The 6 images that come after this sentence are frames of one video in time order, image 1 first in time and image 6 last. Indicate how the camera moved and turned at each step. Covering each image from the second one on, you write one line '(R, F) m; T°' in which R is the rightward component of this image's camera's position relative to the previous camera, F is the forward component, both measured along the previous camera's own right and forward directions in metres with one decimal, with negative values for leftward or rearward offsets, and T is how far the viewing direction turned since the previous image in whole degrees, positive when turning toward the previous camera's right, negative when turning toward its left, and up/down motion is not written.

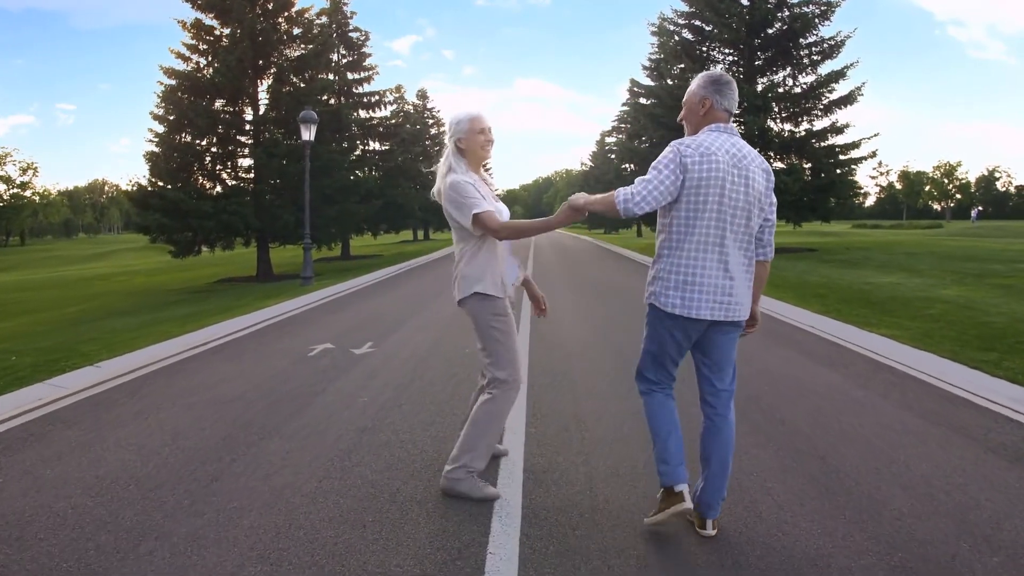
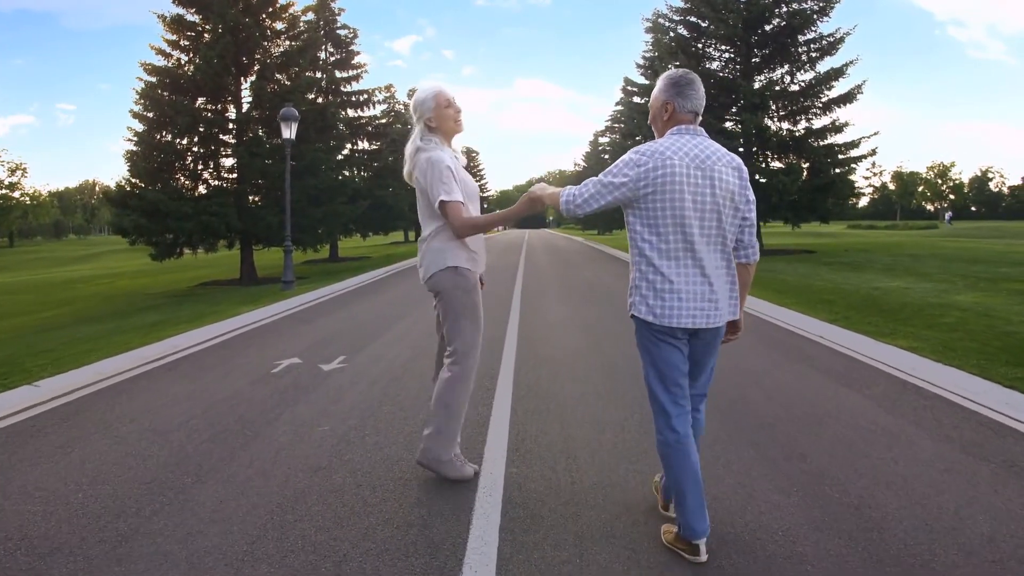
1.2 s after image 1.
(+0.1, +0.8) m; 0°
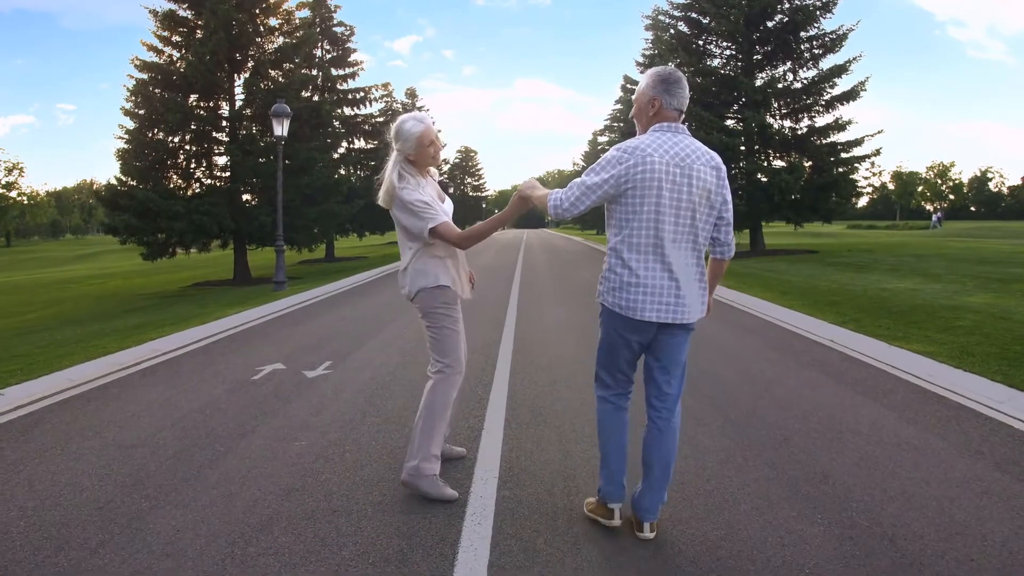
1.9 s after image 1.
(0.0, +0.5) m; 0°
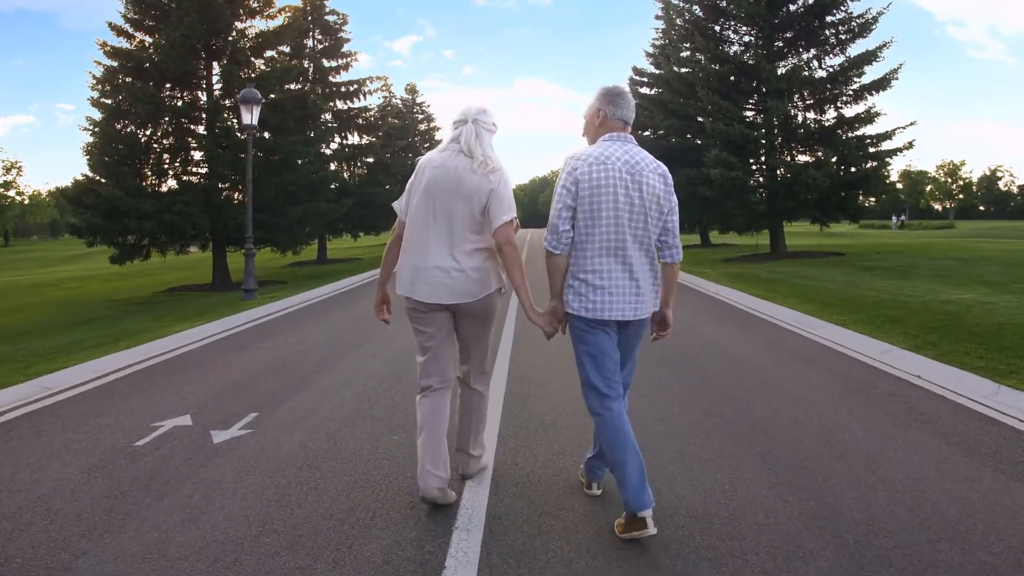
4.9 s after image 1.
(+0.1, +2.2) m; 0°
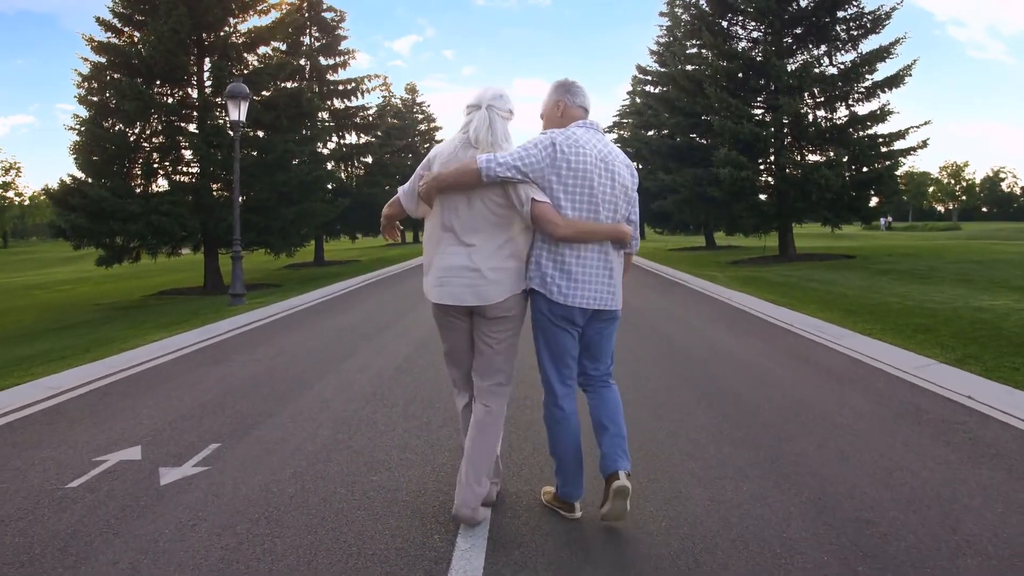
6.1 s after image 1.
(0.0, +0.8) m; 0°
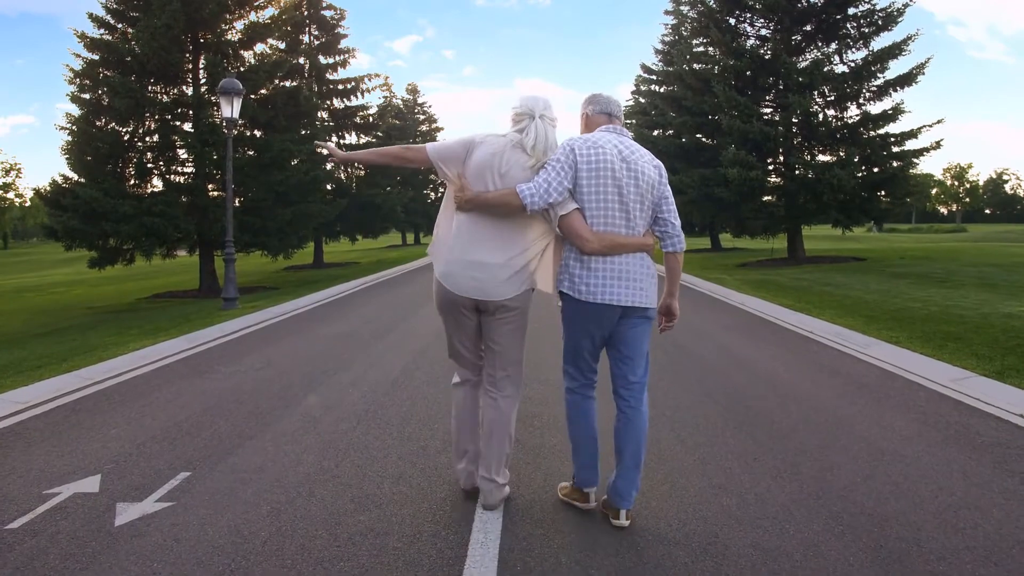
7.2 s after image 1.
(0.0, +0.6) m; 0°
